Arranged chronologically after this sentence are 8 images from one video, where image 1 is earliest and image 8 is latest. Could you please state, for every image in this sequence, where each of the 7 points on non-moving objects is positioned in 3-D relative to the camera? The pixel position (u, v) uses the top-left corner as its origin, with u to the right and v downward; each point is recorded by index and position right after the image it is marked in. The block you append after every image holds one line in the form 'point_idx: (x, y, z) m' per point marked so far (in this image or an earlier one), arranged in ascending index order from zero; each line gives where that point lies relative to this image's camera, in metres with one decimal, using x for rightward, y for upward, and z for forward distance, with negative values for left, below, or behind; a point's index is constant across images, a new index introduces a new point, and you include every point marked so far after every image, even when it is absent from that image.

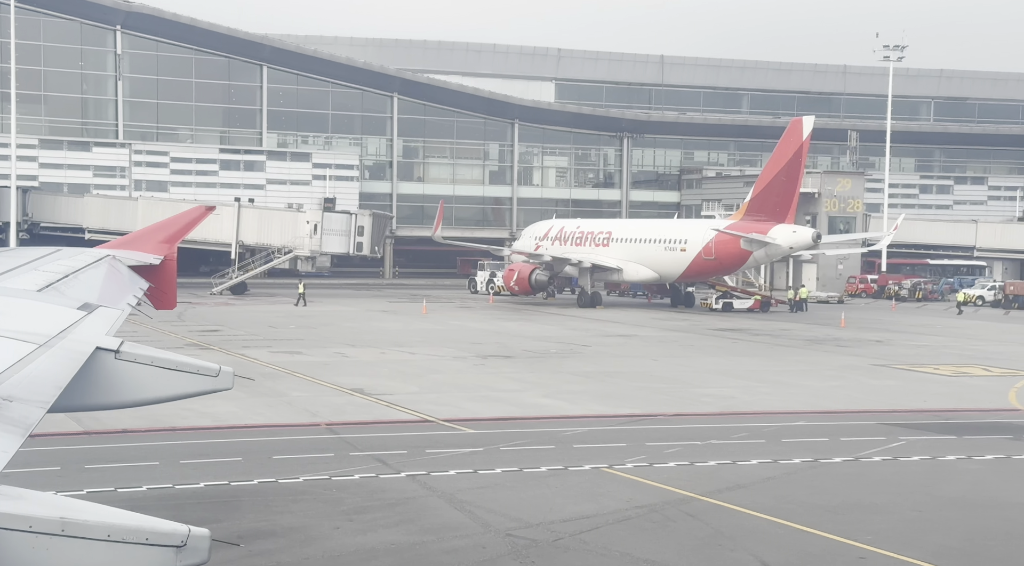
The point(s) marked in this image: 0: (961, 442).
0: (+5.5, -1.9, +15.2) m
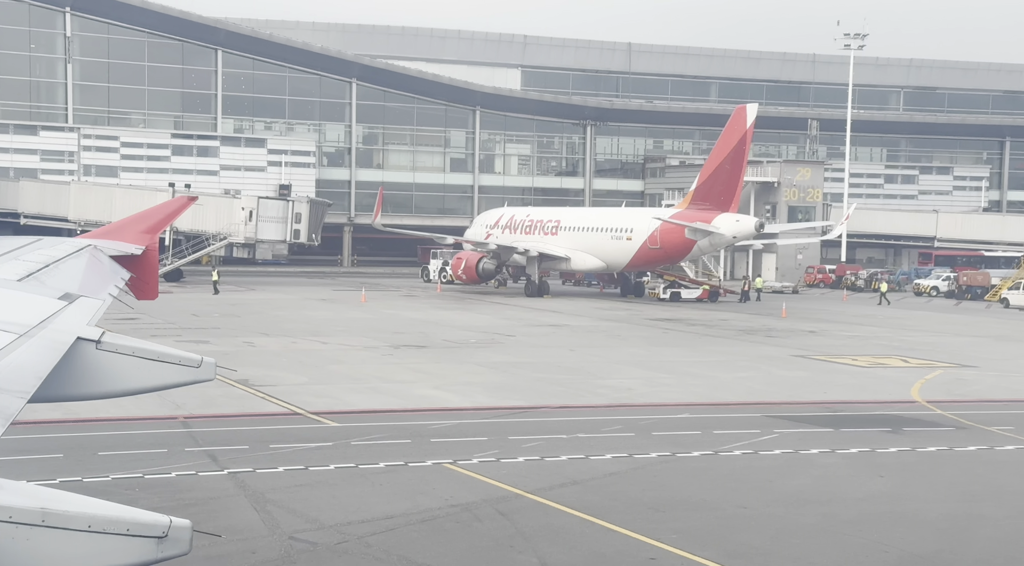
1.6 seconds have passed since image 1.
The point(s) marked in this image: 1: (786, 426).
0: (+4.0, -1.8, +15.2) m
1: (+3.6, -1.8, +15.9) m
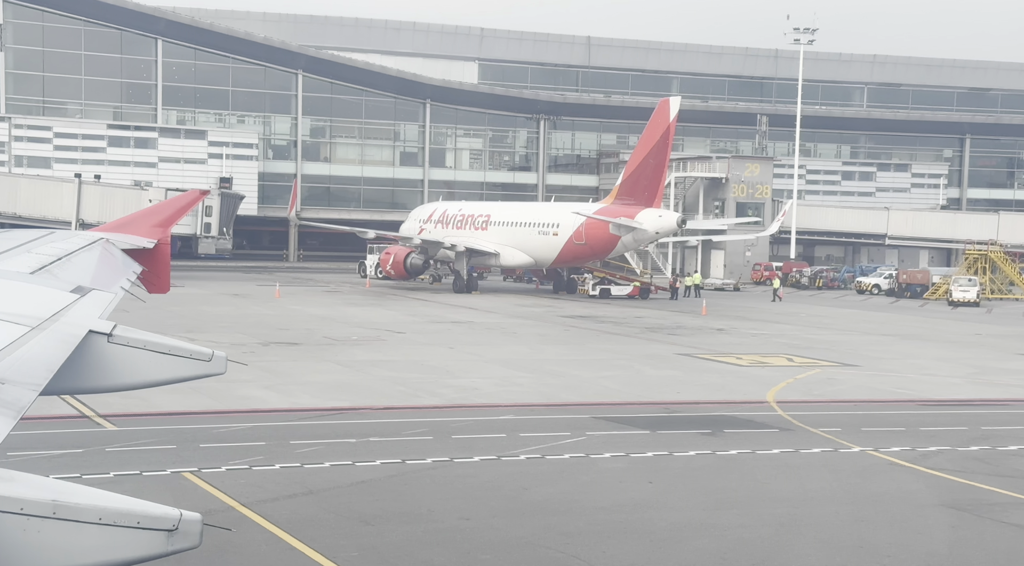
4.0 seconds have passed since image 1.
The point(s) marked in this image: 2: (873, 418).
0: (+1.6, -1.8, +14.9) m
1: (+1.2, -1.8, +15.6) m
2: (+5.4, -2.0, +18.8) m
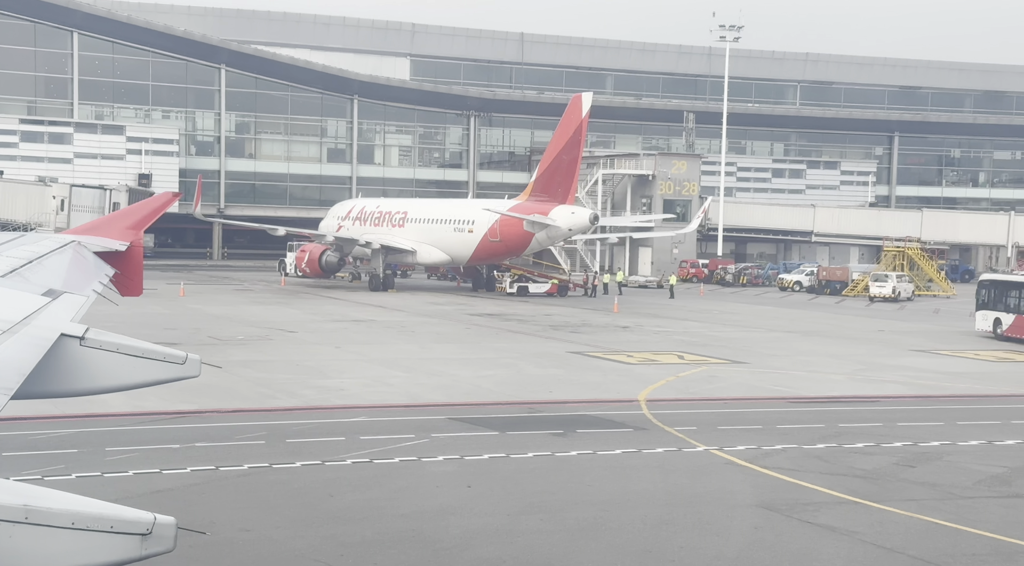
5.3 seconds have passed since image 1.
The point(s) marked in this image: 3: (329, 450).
0: (-0.2, -1.8, +14.6) m
1: (-0.7, -1.8, +15.4) m
2: (+3.3, -2.0, +18.7) m
3: (-1.9, -1.7, +13.1) m
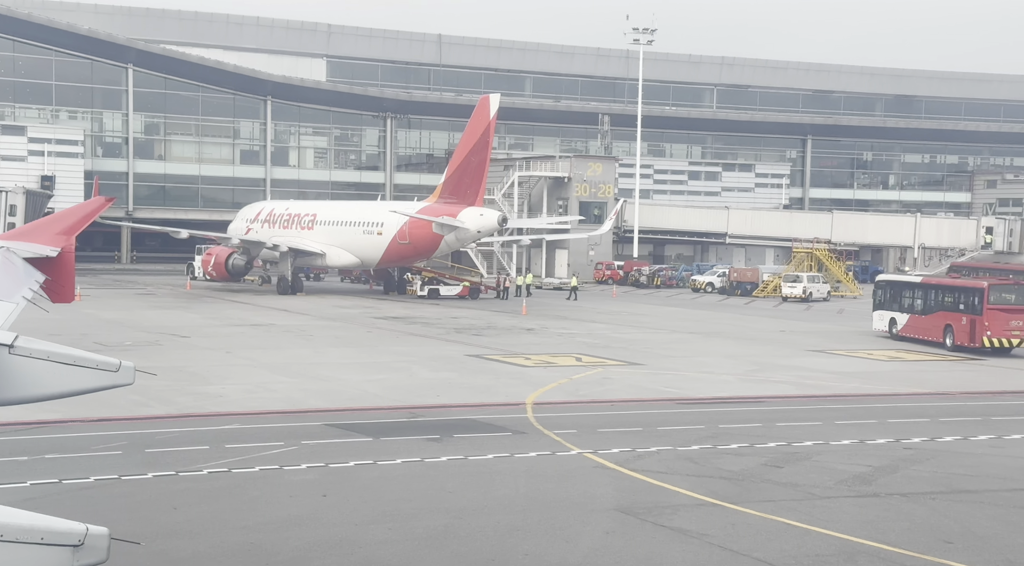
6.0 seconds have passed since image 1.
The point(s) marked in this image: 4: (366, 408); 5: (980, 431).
0: (-1.7, -1.9, +14.5) m
1: (-2.2, -1.8, +15.1) m
2: (+1.6, -2.0, +18.8) m
3: (-3.3, -1.8, +12.8) m
4: (-2.1, -1.8, +18.4) m
5: (+6.7, -2.1, +18.0) m
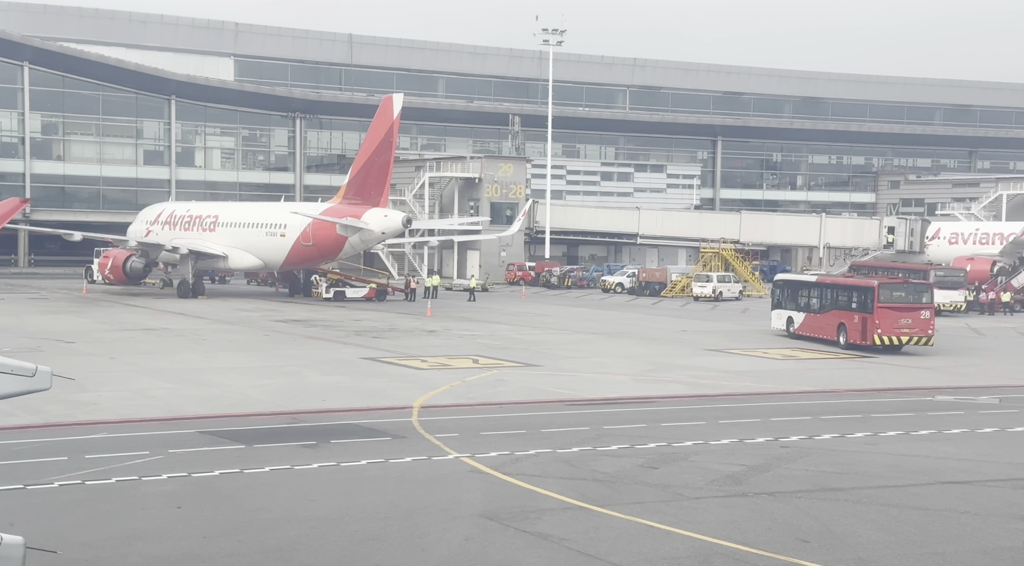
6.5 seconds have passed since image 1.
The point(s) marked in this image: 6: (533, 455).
0: (-3.1, -1.9, +14.2) m
1: (-3.6, -1.9, +14.8) m
2: (-0.2, -2.1, +18.7) m
3: (-4.6, -1.8, +12.4) m
4: (-3.8, -1.9, +18.0) m
5: (+5.1, -2.1, +18.3) m
6: (+0.2, -2.0, +14.7) m
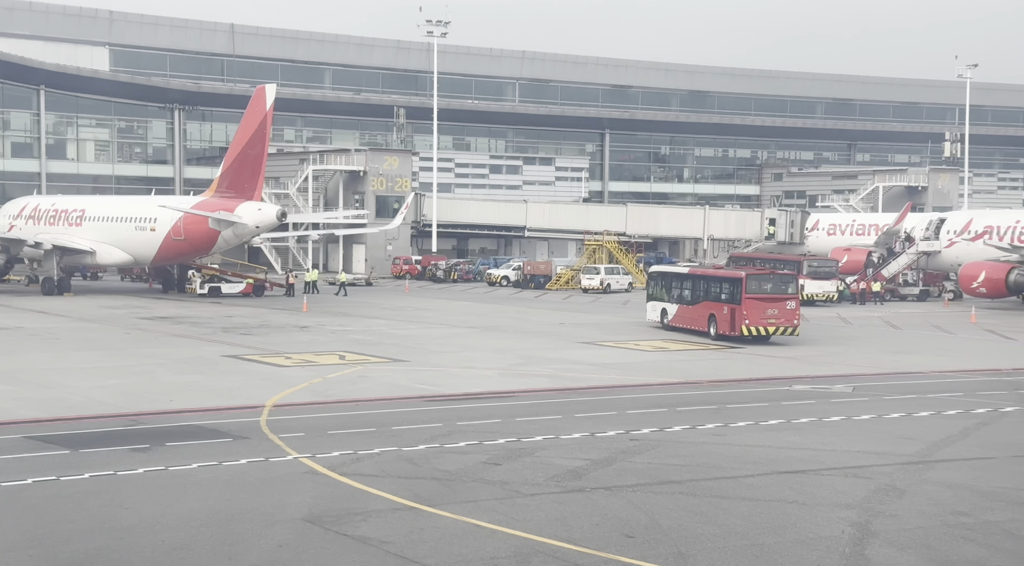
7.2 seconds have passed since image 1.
0: (-4.8, -1.9, +13.5) m
1: (-5.4, -1.8, +14.1) m
2: (-2.3, -2.0, +18.3) m
3: (-6.1, -1.8, +11.6) m
4: (-5.9, -1.8, +17.3) m
5: (+2.9, -2.0, +18.4) m
6: (-1.6, -2.0, +14.4) m
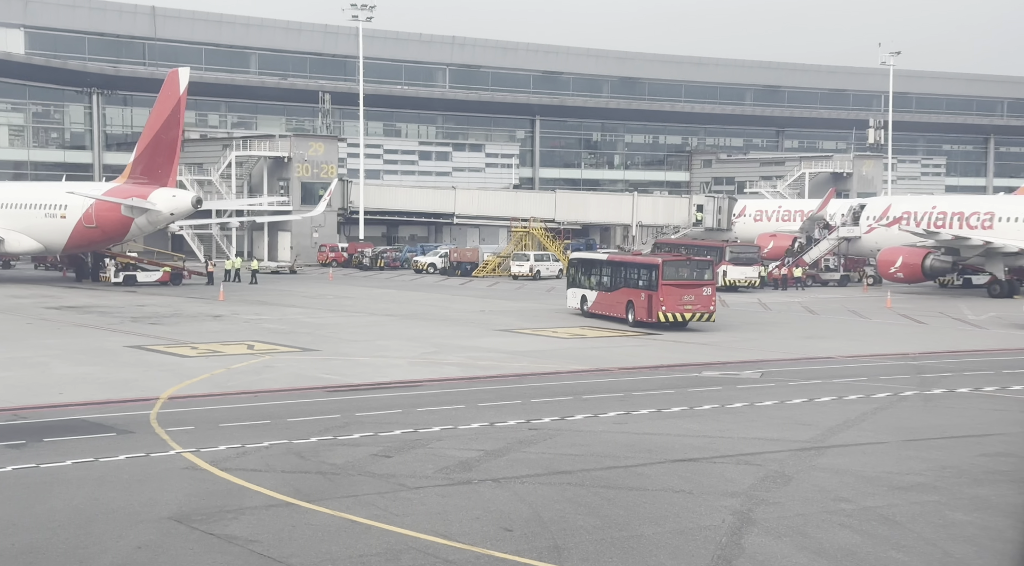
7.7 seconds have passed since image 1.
0: (-6.0, -1.8, +12.9) m
1: (-6.6, -1.7, +13.4) m
2: (-3.7, -1.8, +17.8) m
3: (-7.2, -1.8, +10.9) m
4: (-7.2, -1.7, +16.6) m
5: (+1.5, -1.8, +18.2) m
6: (-2.8, -1.8, +14.0) m
